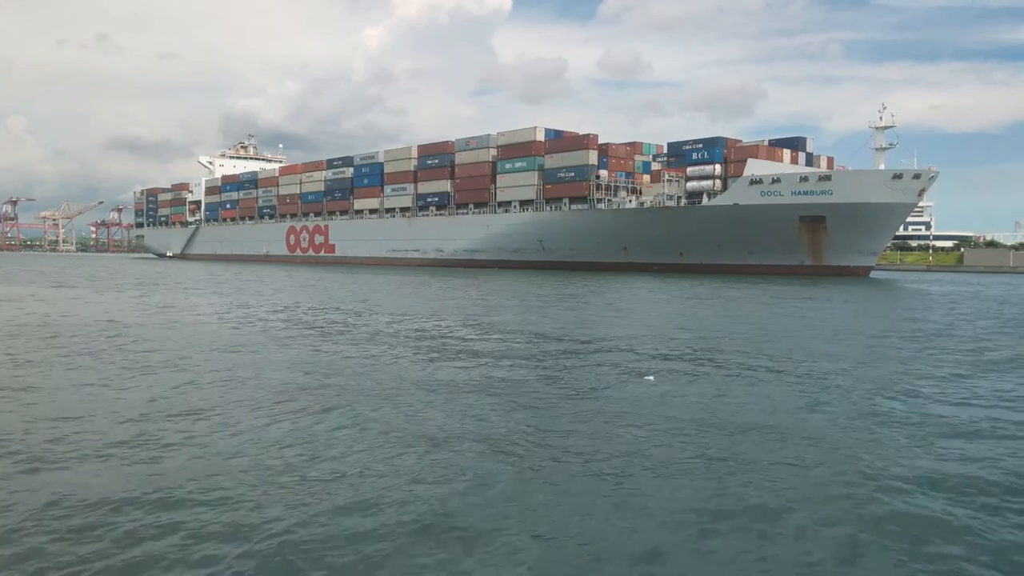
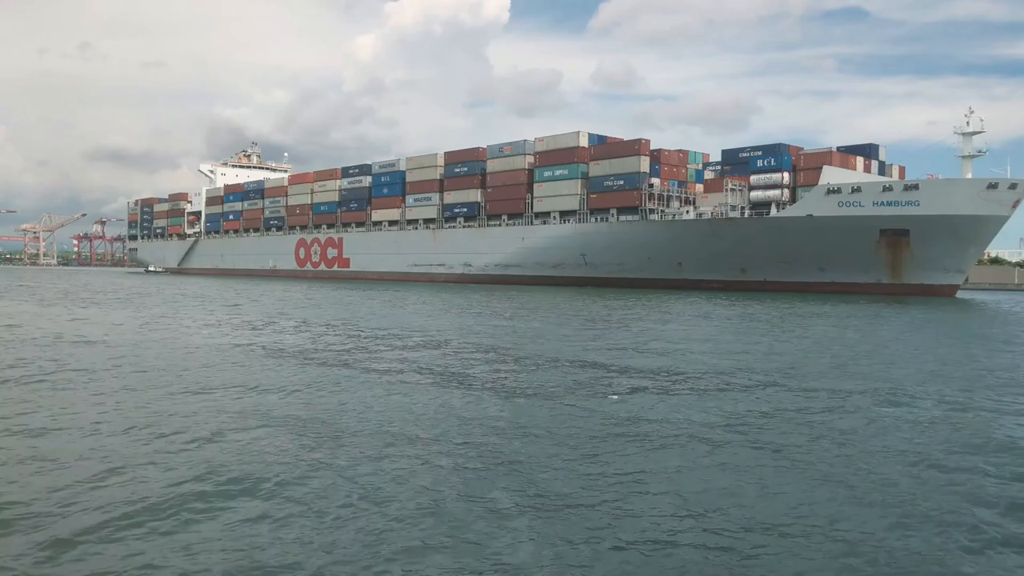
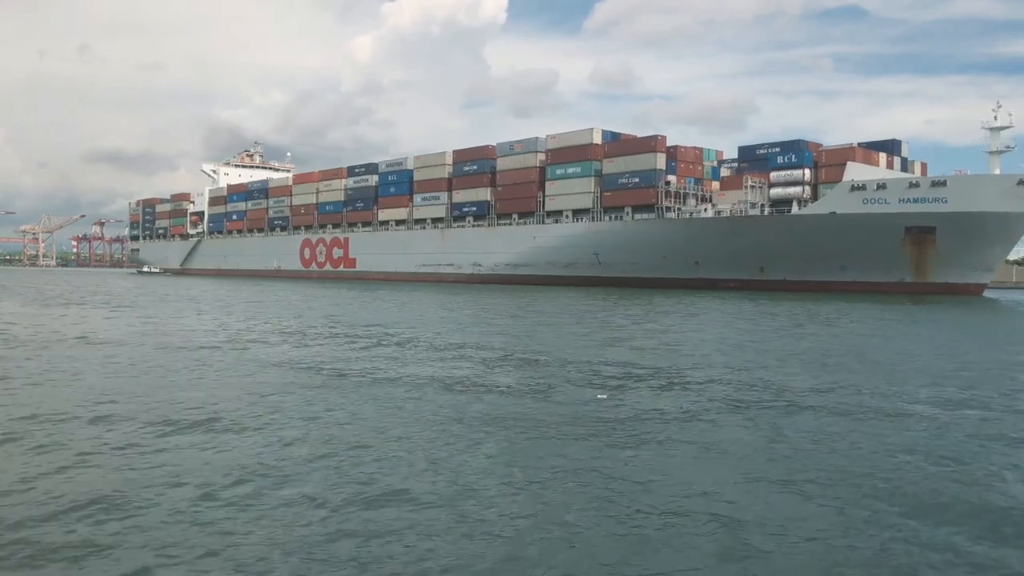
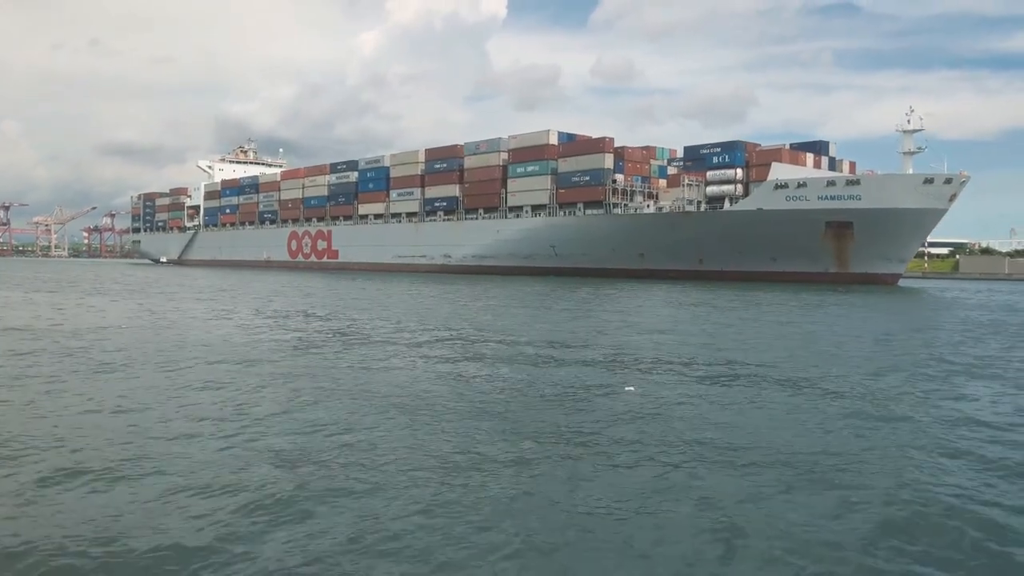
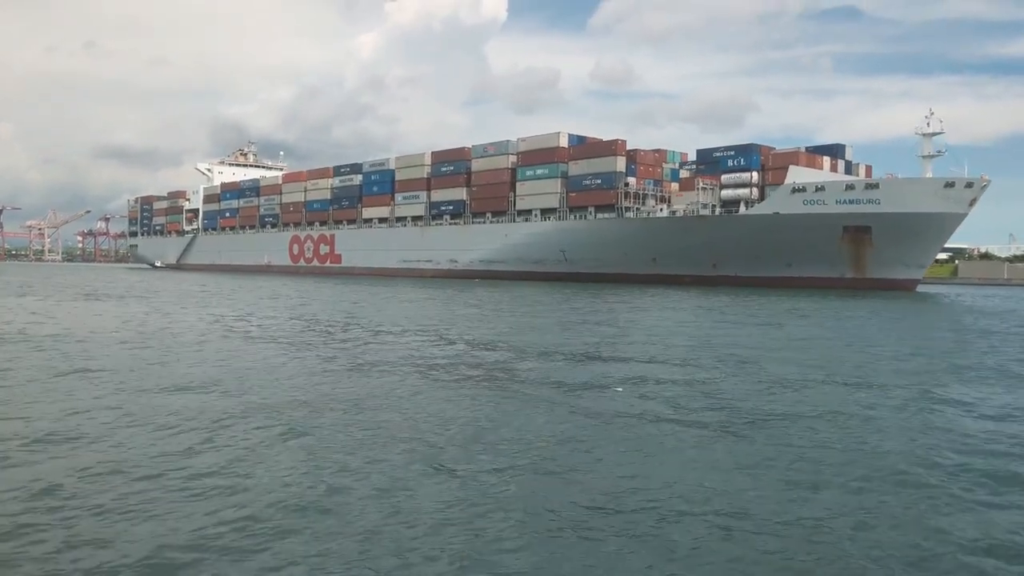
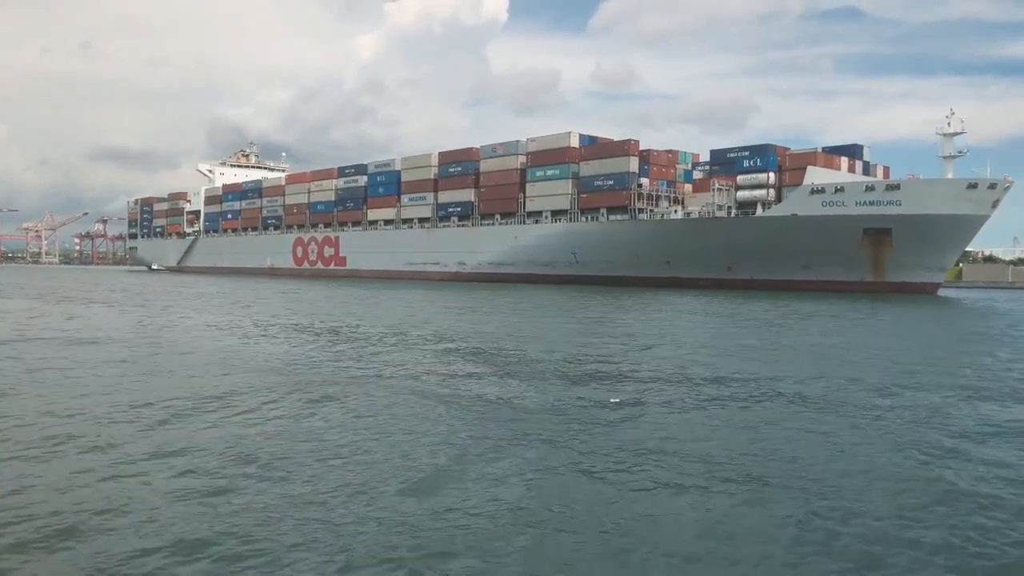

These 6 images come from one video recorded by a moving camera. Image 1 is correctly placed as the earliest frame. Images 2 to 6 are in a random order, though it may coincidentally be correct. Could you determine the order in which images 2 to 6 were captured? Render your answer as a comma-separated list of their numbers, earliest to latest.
4, 5, 6, 2, 3
